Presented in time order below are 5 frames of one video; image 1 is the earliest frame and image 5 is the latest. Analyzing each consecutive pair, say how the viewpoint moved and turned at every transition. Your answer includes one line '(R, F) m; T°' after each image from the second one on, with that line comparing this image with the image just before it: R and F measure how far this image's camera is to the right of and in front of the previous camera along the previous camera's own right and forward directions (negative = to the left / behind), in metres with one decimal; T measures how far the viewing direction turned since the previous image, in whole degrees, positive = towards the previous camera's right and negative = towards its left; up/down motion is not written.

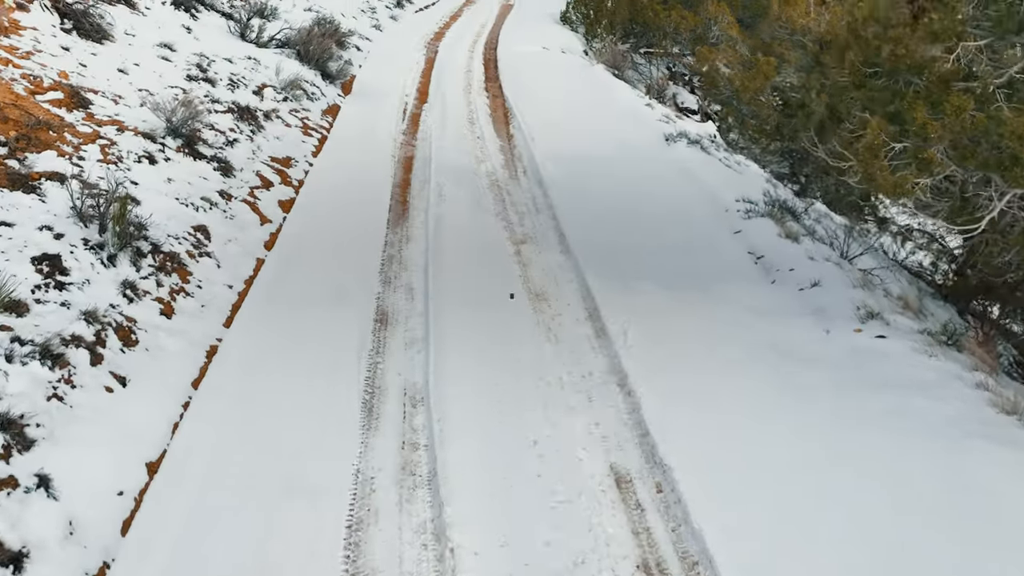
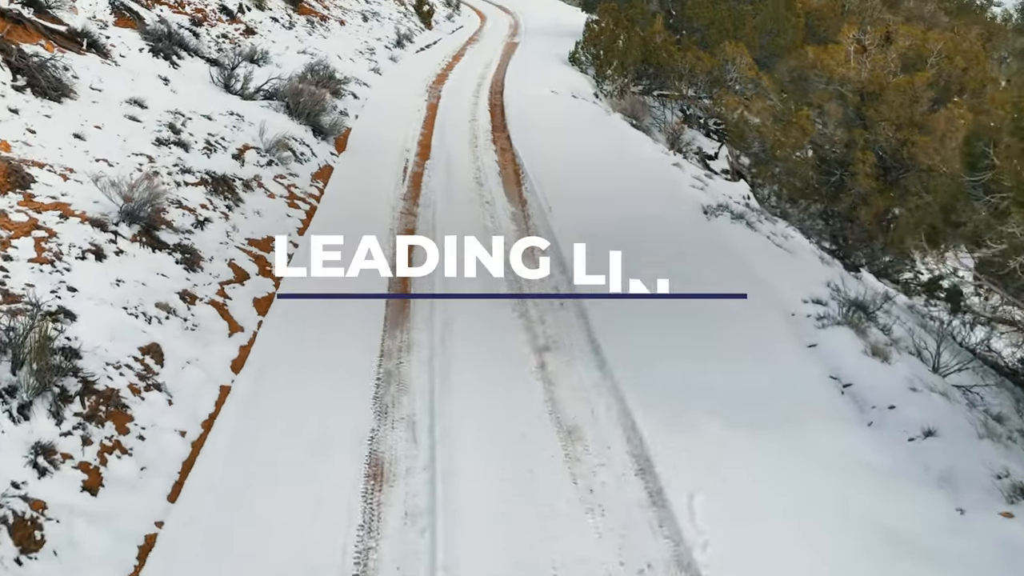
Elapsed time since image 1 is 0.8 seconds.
(-0.1, +1.0) m; 0°
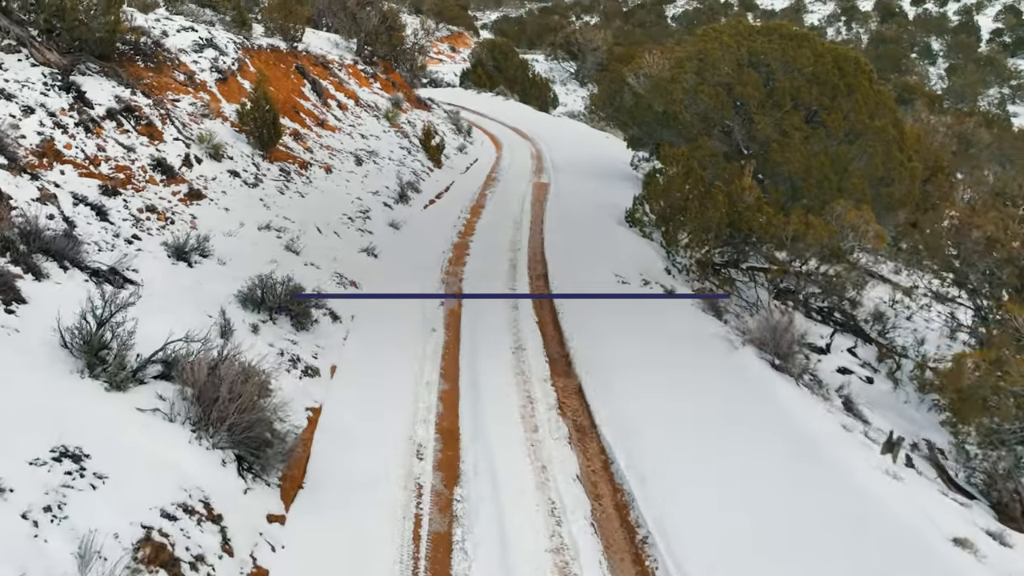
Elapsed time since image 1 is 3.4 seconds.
(-0.6, +4.1) m; 0°
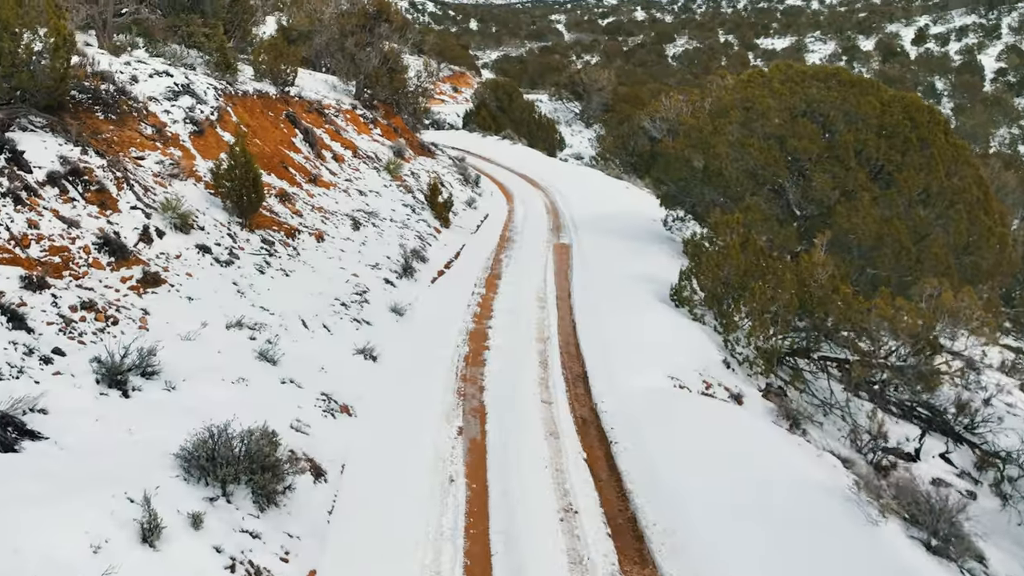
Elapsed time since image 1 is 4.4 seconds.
(-0.3, +1.9) m; 0°
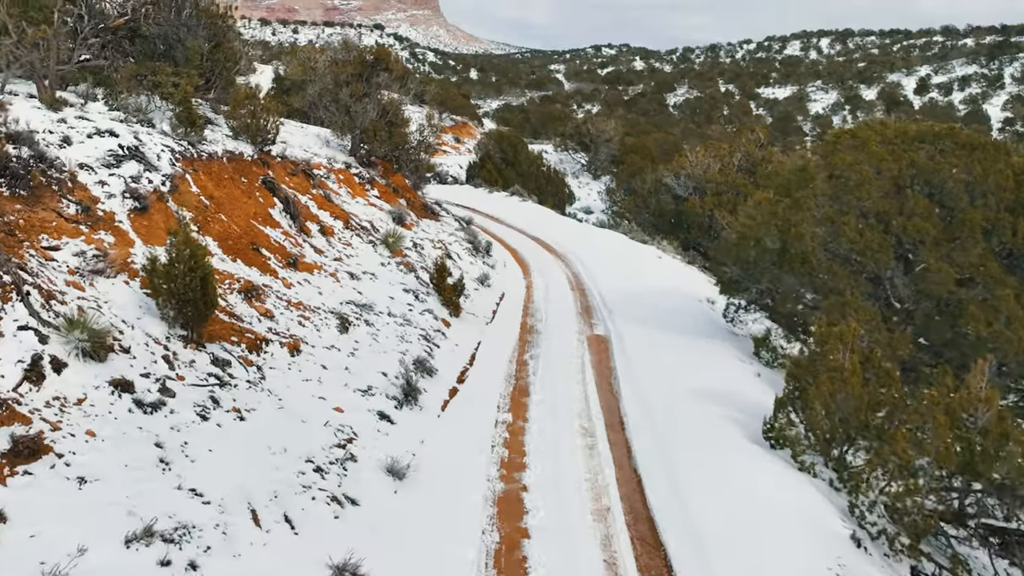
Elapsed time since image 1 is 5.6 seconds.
(-0.4, +2.6) m; 0°
